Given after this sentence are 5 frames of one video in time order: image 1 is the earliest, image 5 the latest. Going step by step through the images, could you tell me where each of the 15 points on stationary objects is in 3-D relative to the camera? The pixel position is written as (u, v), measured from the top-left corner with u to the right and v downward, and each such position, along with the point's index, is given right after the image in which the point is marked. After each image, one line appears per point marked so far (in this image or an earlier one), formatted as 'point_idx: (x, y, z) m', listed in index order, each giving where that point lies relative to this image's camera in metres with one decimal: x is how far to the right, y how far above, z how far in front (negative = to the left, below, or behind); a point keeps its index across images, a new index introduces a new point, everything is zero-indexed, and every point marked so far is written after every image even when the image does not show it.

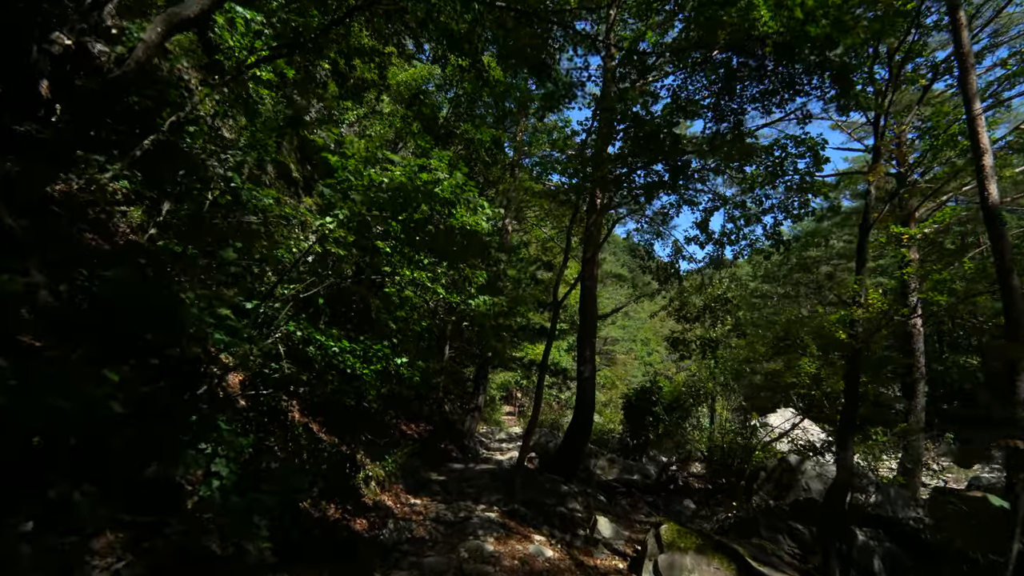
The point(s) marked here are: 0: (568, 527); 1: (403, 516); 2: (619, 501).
0: (+0.7, -2.9, +6.4) m
1: (-1.2, -2.5, +5.8) m
2: (+1.7, -3.5, +8.6) m
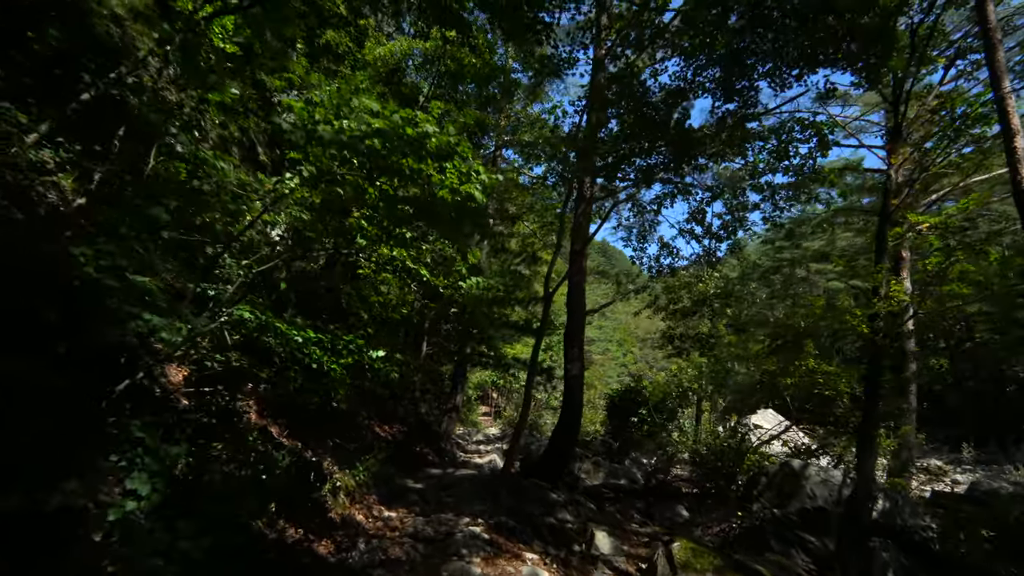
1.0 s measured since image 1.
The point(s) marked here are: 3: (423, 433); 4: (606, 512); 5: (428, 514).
0: (+0.5, -2.8, +5.8) m
1: (-1.3, -2.3, +5.1) m
2: (+1.5, -3.3, +8.0) m
3: (-1.9, -3.0, +11.1) m
4: (+1.4, -3.3, +7.7) m
5: (-0.9, -2.5, +5.9) m
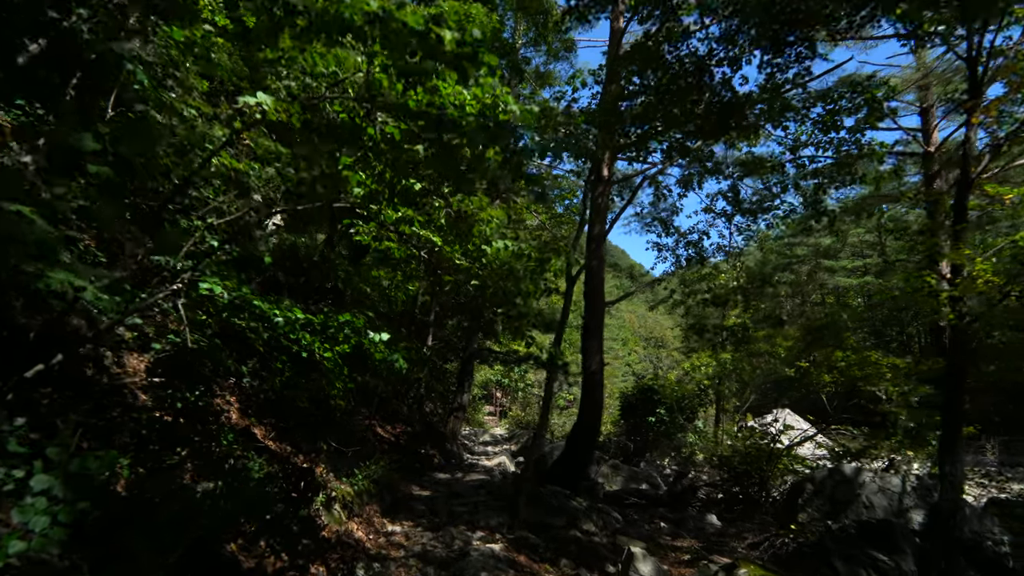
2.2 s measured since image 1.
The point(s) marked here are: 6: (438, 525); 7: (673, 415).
0: (+0.7, -2.6, +5.1) m
1: (-1.1, -2.1, +4.3) m
2: (+1.7, -3.2, +7.3) m
3: (-1.6, -2.8, +10.4) m
4: (+1.6, -3.1, +7.0) m
5: (-0.7, -2.3, +5.1) m
6: (-0.7, -2.4, +5.3) m
7: (+4.1, -3.2, +13.6) m
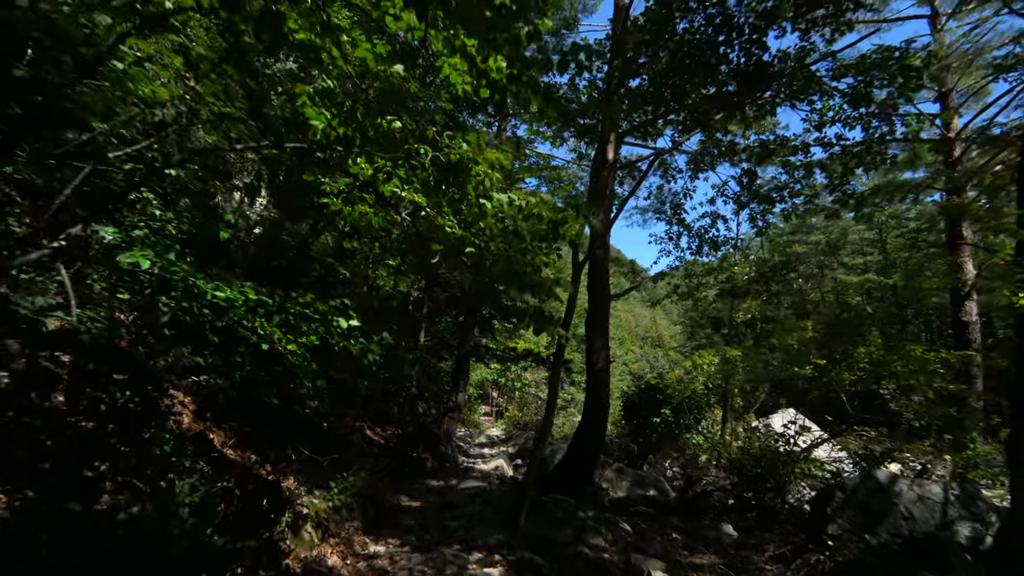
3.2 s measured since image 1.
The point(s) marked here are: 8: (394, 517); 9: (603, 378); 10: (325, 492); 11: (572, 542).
0: (+0.7, -2.4, +4.4) m
1: (-1.1, -2.0, +3.7) m
2: (+1.7, -3.0, +6.6) m
3: (-1.7, -2.7, +9.8) m
4: (+1.6, -2.9, +6.4) m
5: (-0.7, -2.2, +4.5) m
6: (-0.7, -2.2, +4.7) m
7: (+4.0, -3.1, +13.0) m
8: (-1.2, -2.2, +5.2) m
9: (+1.3, -1.4, +7.9) m
10: (-1.5, -1.7, +4.3) m
11: (+0.6, -2.5, +5.3) m
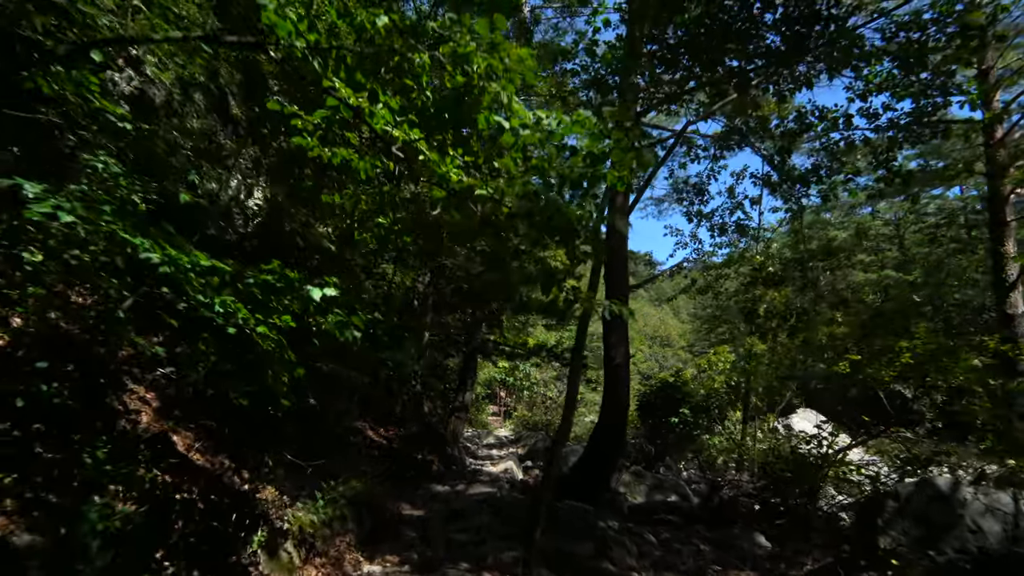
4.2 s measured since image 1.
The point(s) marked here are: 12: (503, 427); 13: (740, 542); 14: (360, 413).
0: (+0.9, -2.3, +3.8) m
1: (-1.0, -1.9, +3.1) m
2: (+1.8, -2.9, +6.0) m
3: (-1.5, -2.6, +9.2) m
4: (+1.7, -2.8, +5.8) m
5: (-0.6, -2.0, +3.9) m
6: (-0.6, -2.1, +4.1) m
7: (+4.3, -2.9, +12.3) m
8: (-1.0, -2.1, +4.6) m
9: (+1.5, -1.2, +7.3) m
10: (-1.4, -1.5, +3.8) m
11: (+0.7, -2.4, +4.7) m
12: (-0.4, -5.2, +19.9) m
13: (+2.7, -3.1, +6.4) m
14: (-2.1, -1.8, +7.5) m
